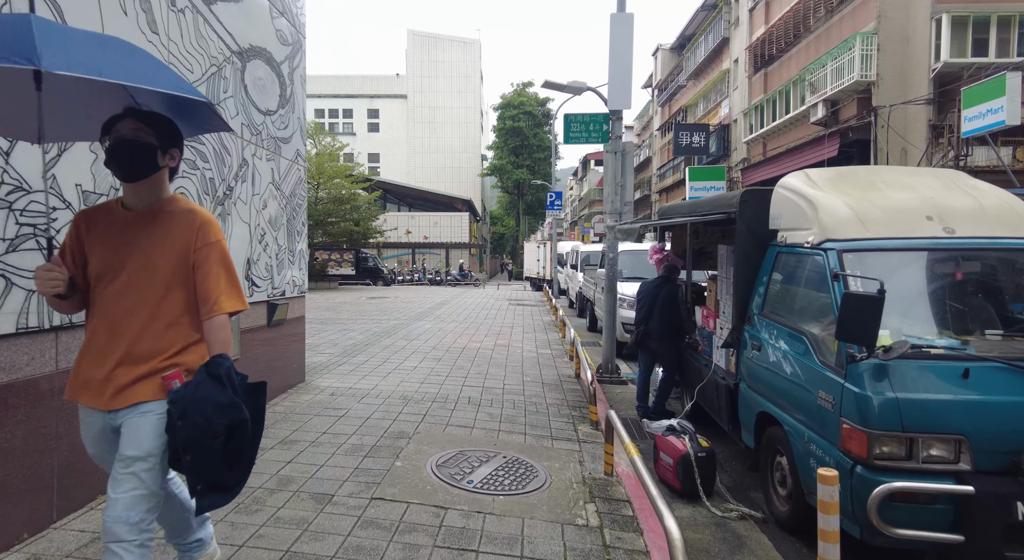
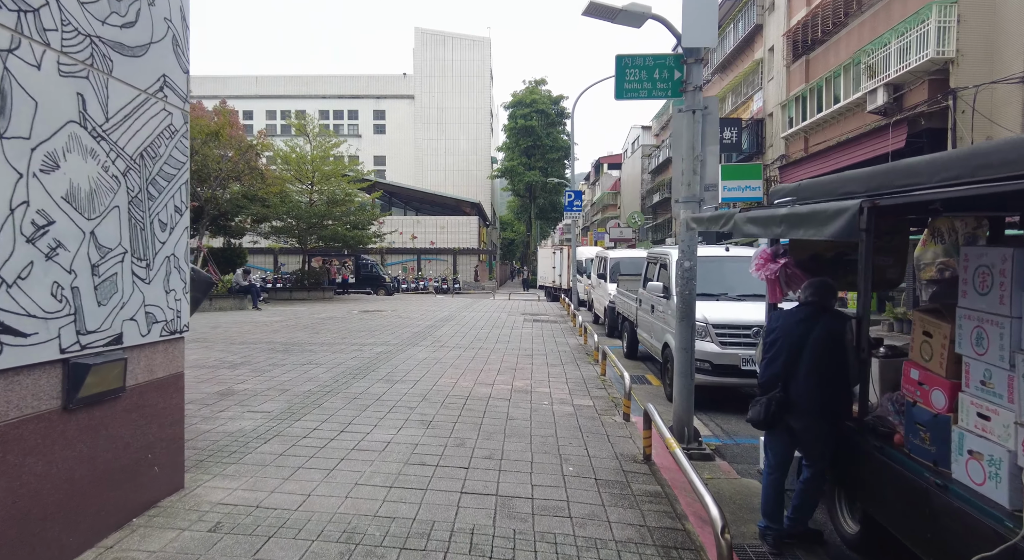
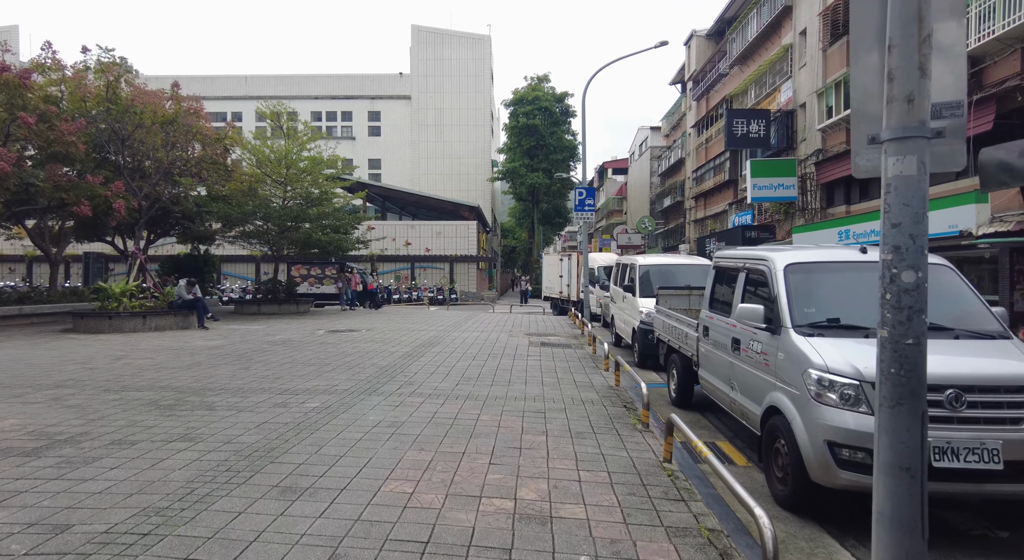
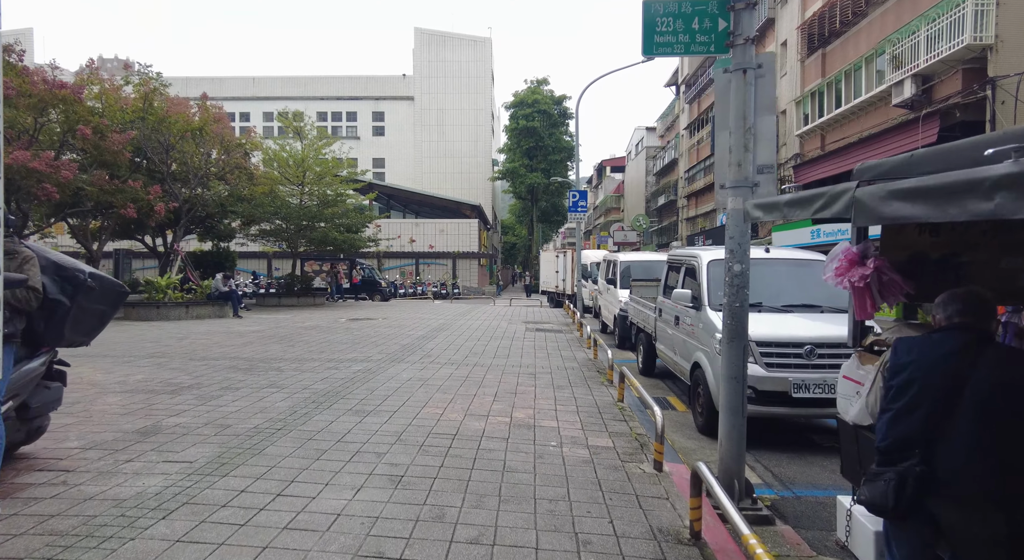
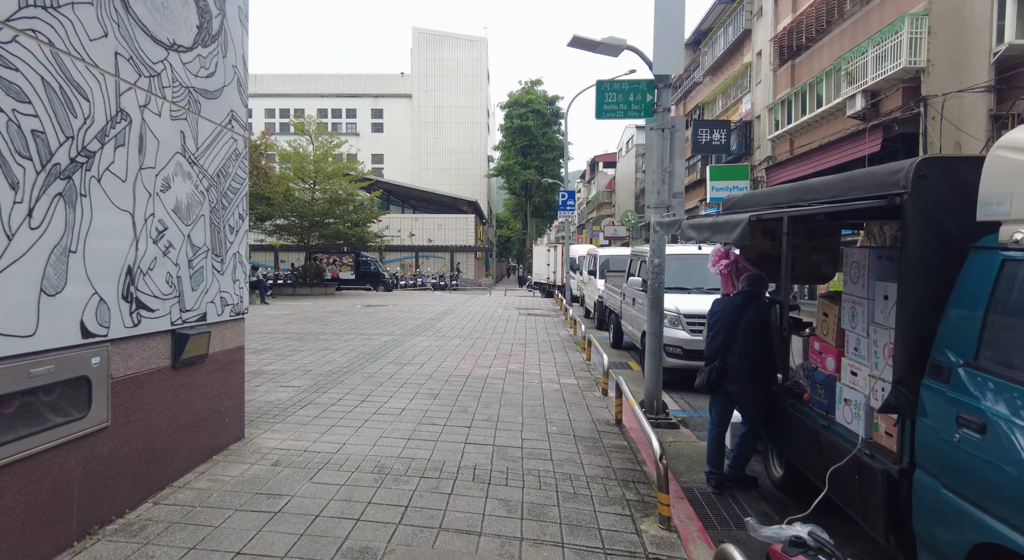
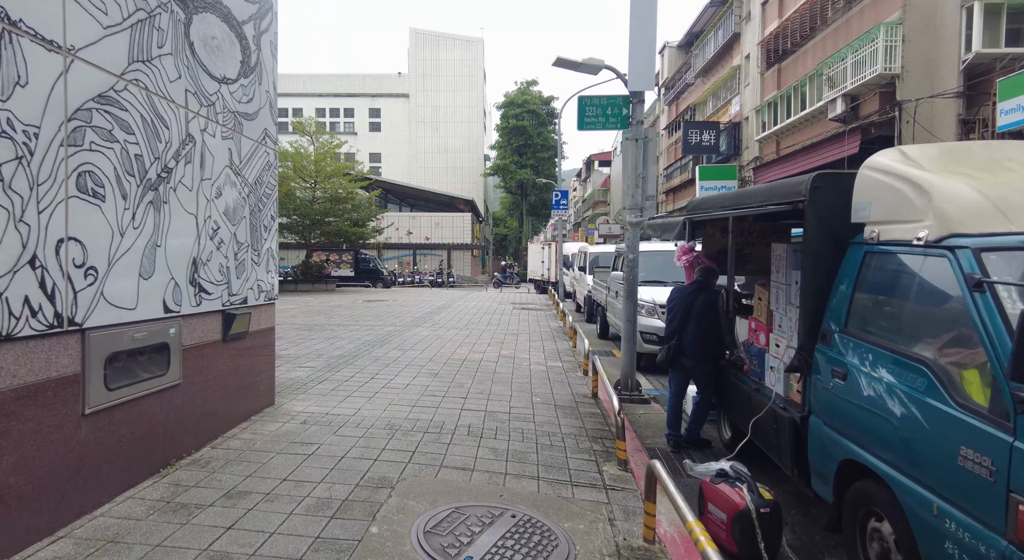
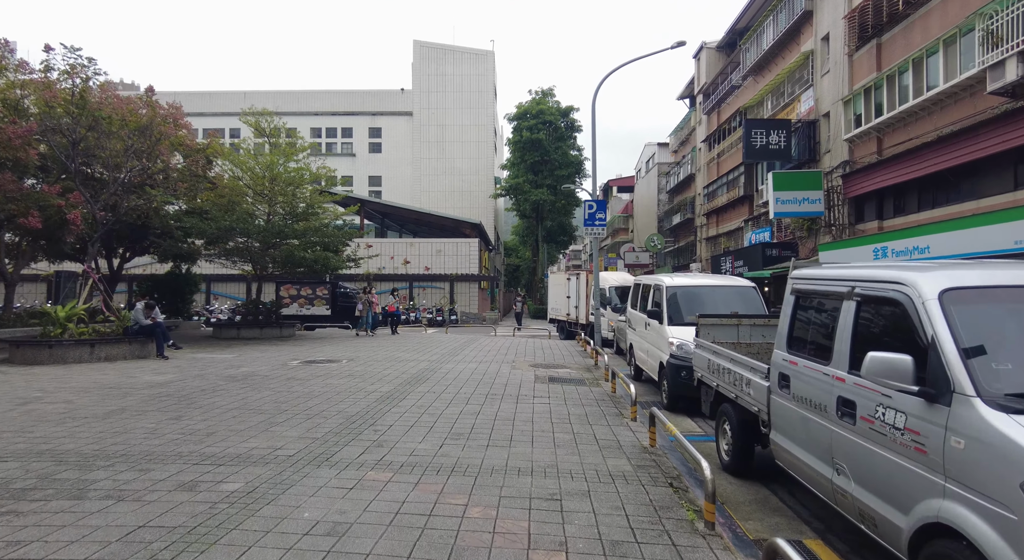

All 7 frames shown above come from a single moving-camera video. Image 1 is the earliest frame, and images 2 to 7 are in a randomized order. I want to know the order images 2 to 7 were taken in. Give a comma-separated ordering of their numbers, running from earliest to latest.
6, 5, 2, 4, 3, 7
